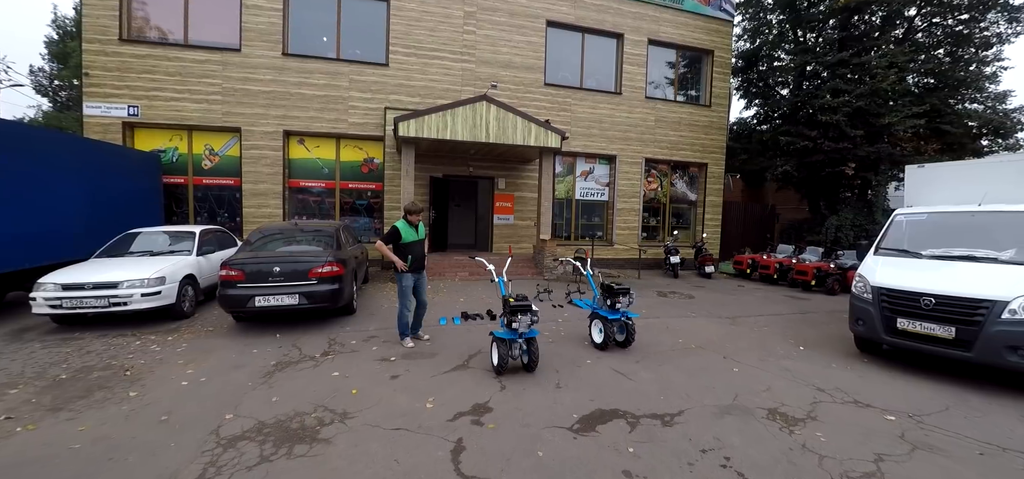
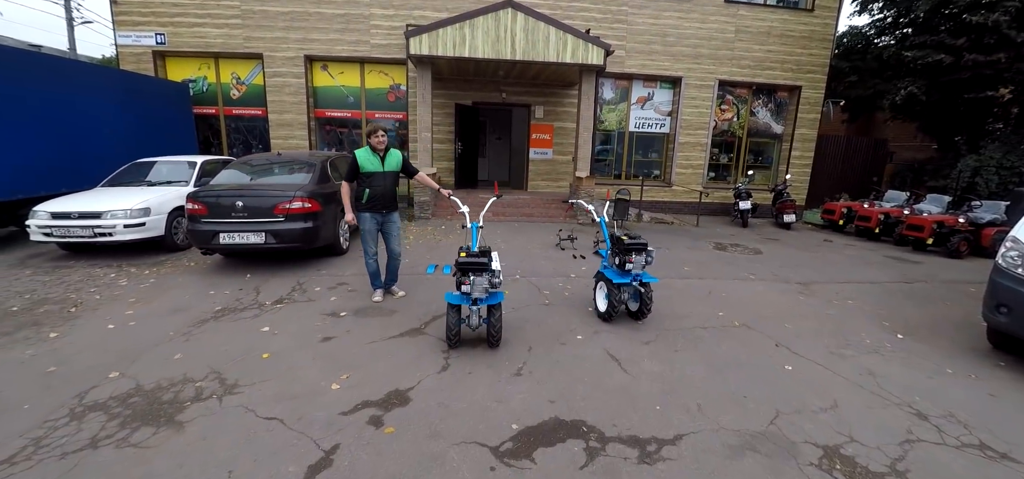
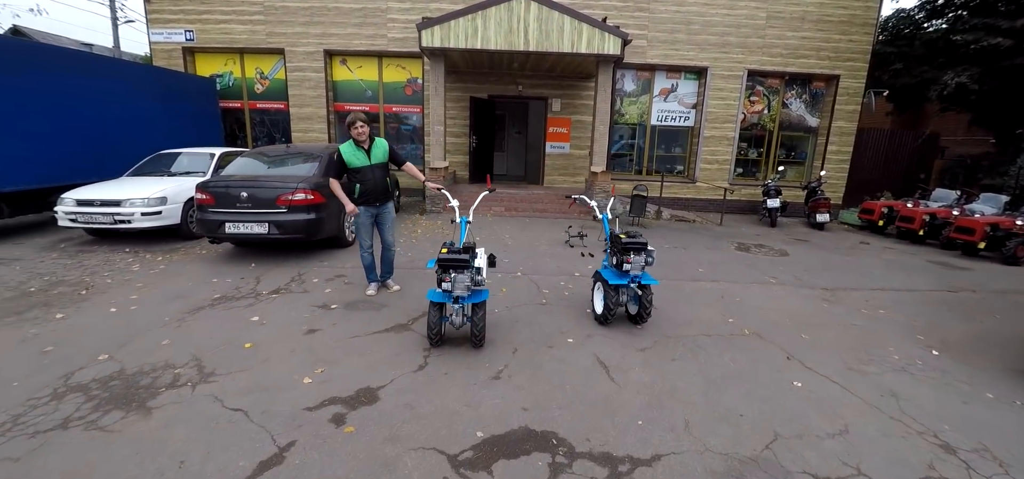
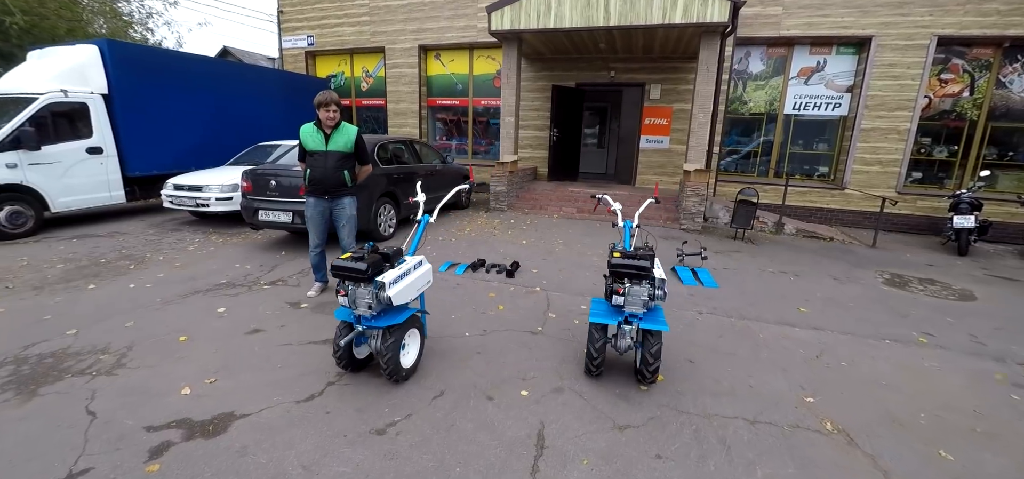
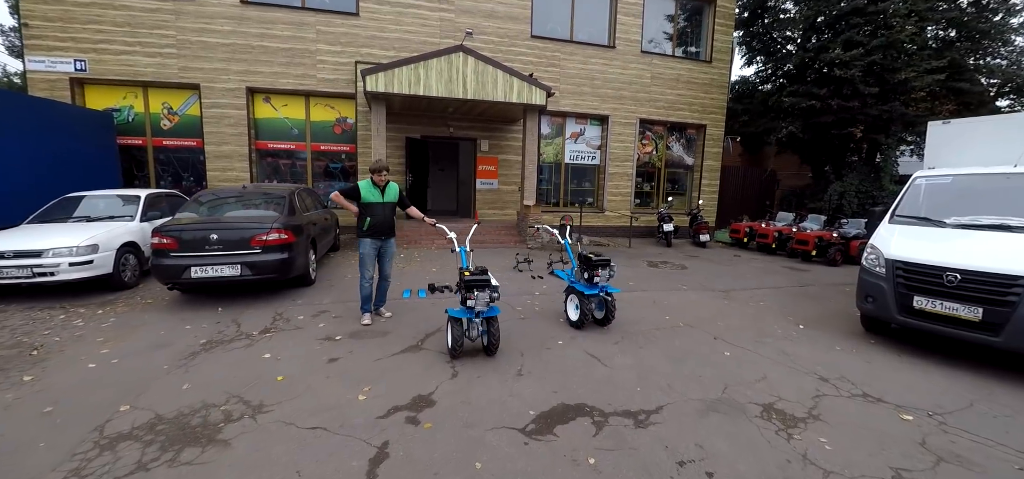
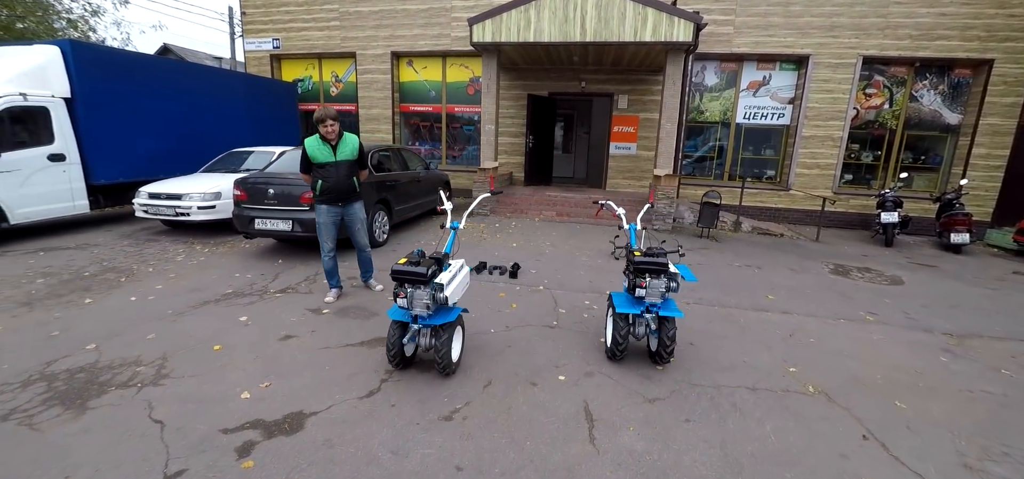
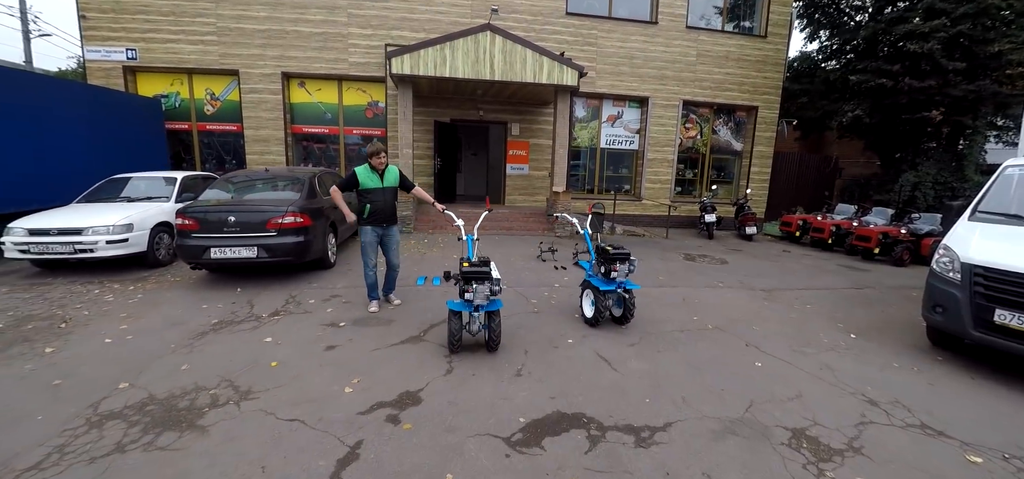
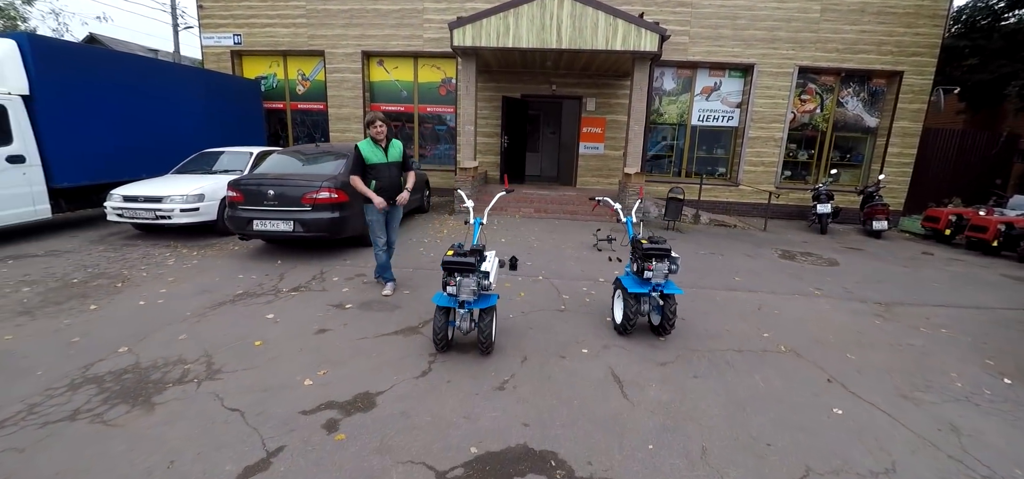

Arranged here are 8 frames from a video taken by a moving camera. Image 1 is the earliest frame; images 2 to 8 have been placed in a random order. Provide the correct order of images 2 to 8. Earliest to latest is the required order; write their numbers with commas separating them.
5, 7, 2, 3, 8, 6, 4
